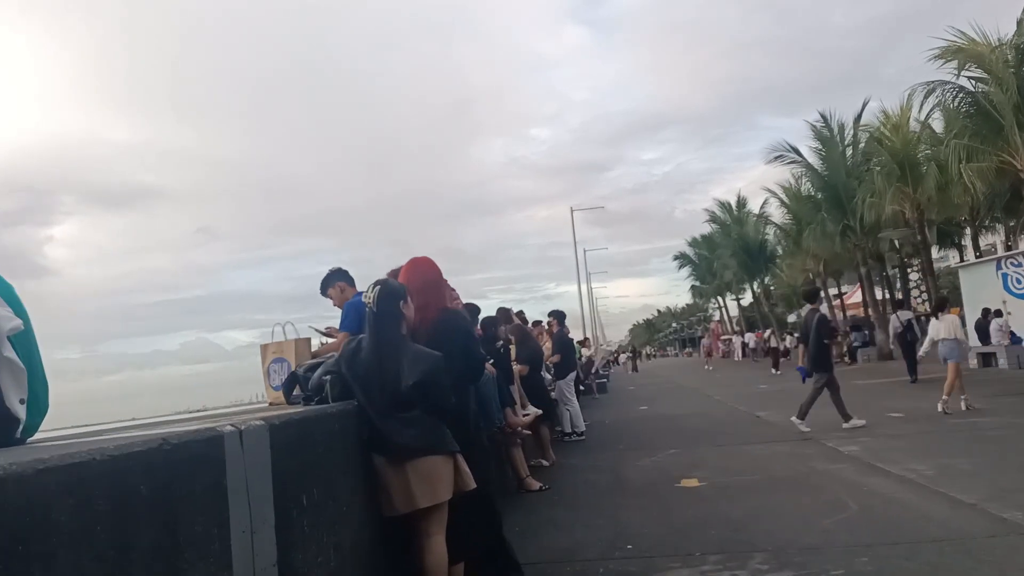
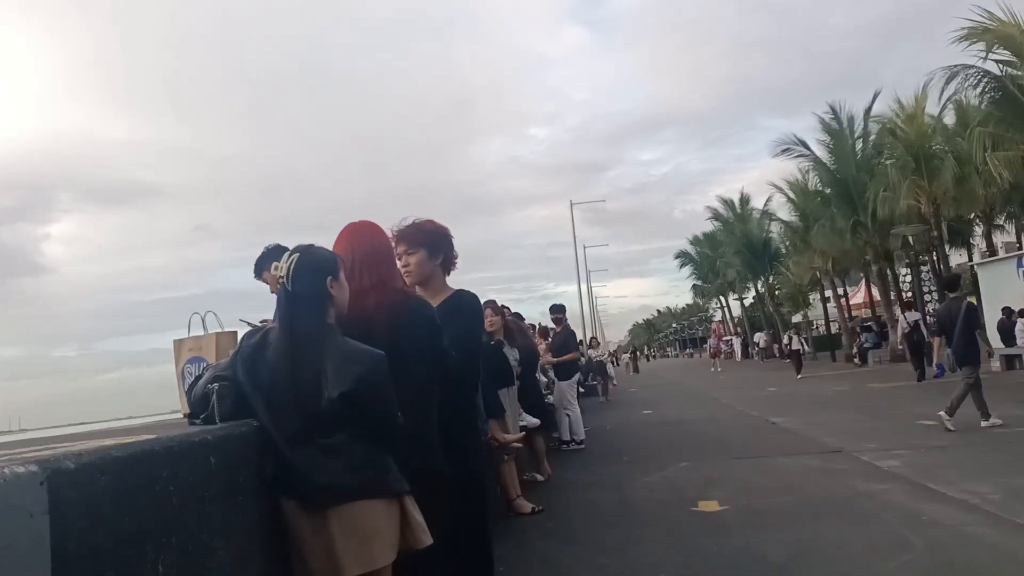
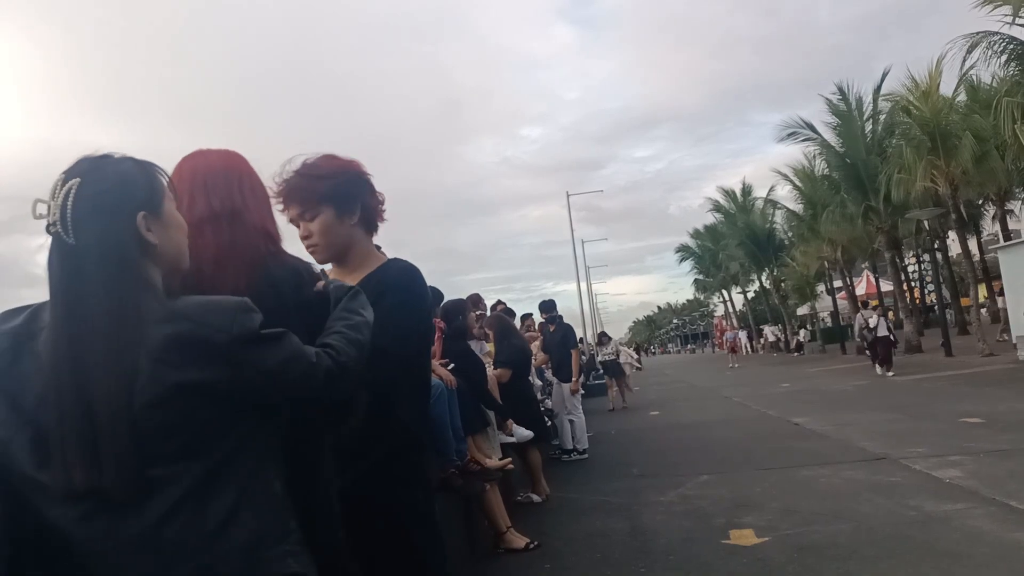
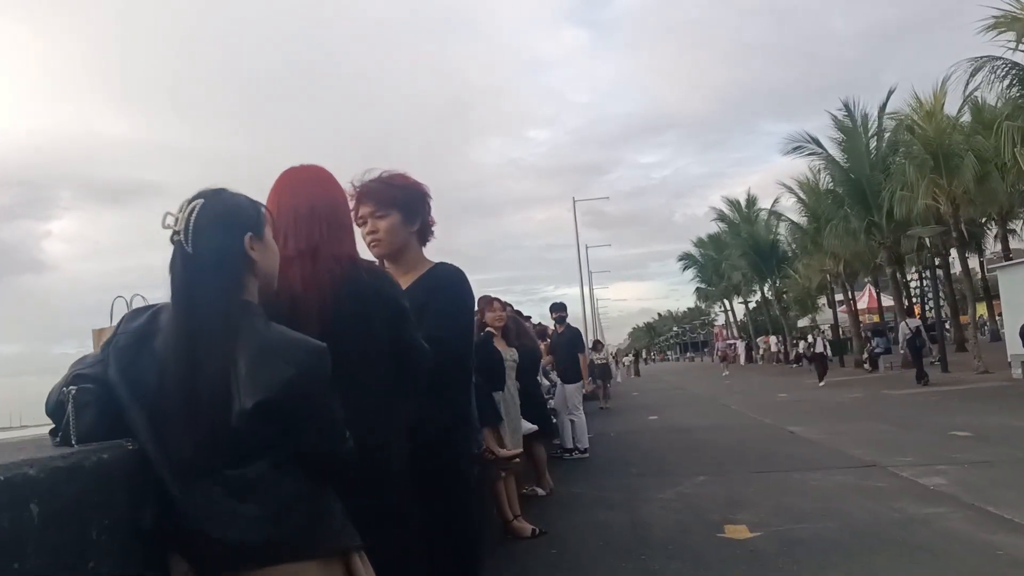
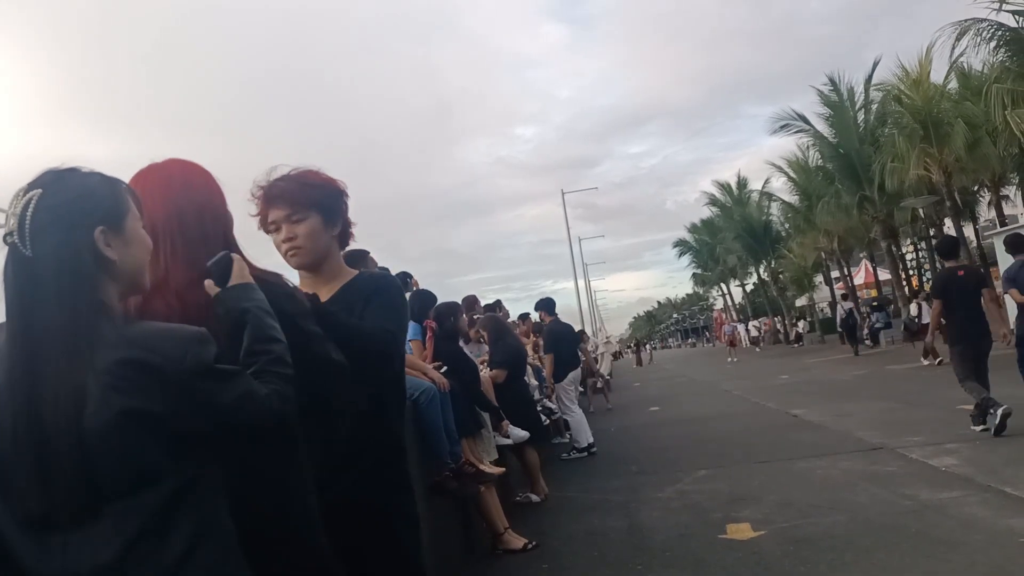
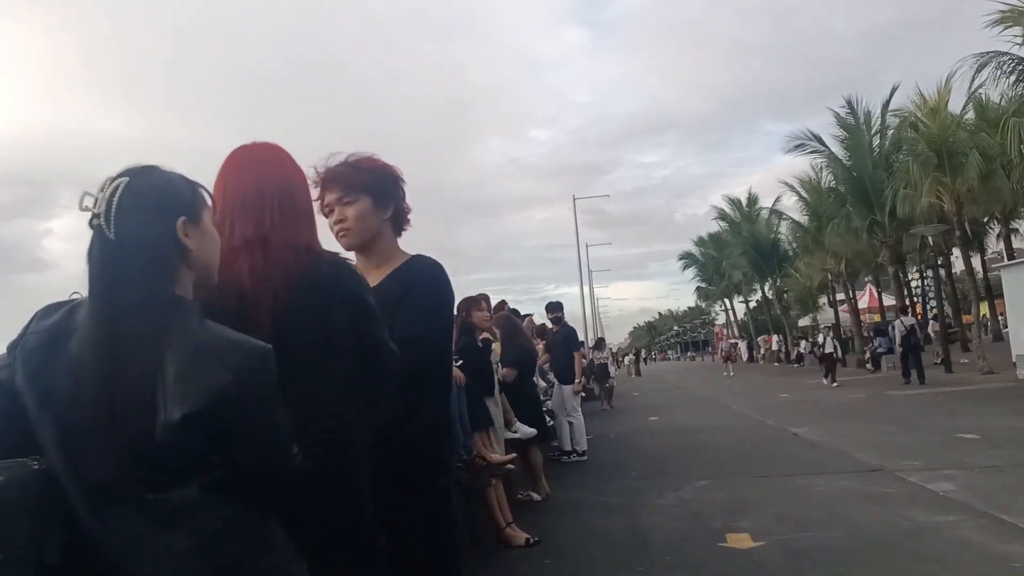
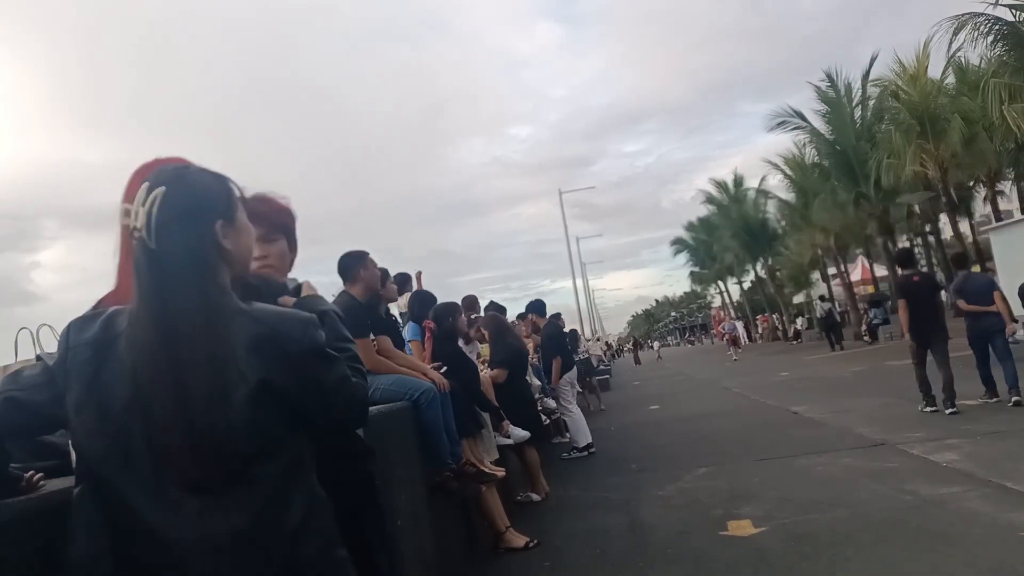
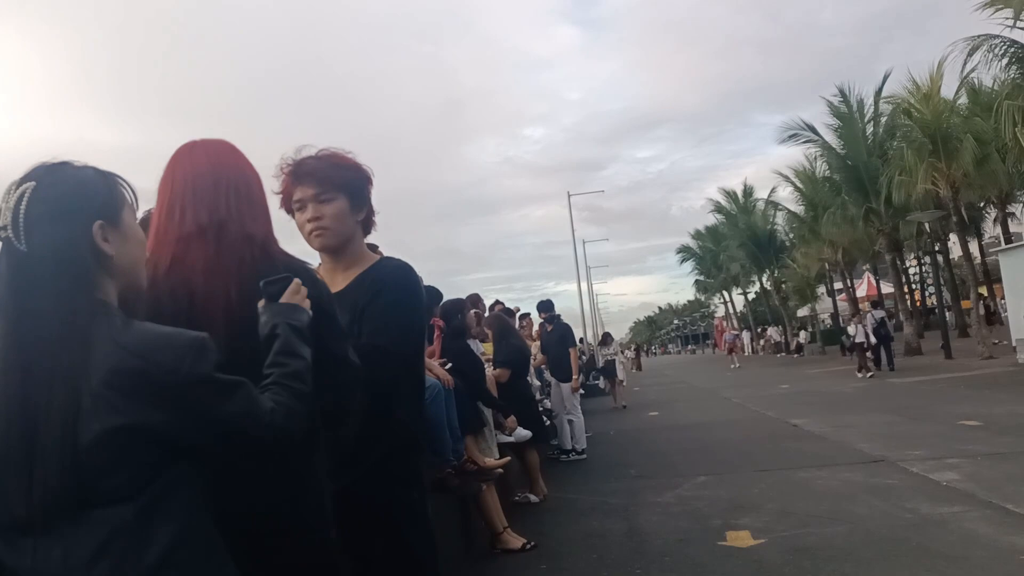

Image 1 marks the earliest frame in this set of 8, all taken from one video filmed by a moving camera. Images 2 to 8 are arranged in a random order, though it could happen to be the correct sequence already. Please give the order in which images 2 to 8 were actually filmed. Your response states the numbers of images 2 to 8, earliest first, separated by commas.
2, 4, 6, 8, 3, 5, 7
